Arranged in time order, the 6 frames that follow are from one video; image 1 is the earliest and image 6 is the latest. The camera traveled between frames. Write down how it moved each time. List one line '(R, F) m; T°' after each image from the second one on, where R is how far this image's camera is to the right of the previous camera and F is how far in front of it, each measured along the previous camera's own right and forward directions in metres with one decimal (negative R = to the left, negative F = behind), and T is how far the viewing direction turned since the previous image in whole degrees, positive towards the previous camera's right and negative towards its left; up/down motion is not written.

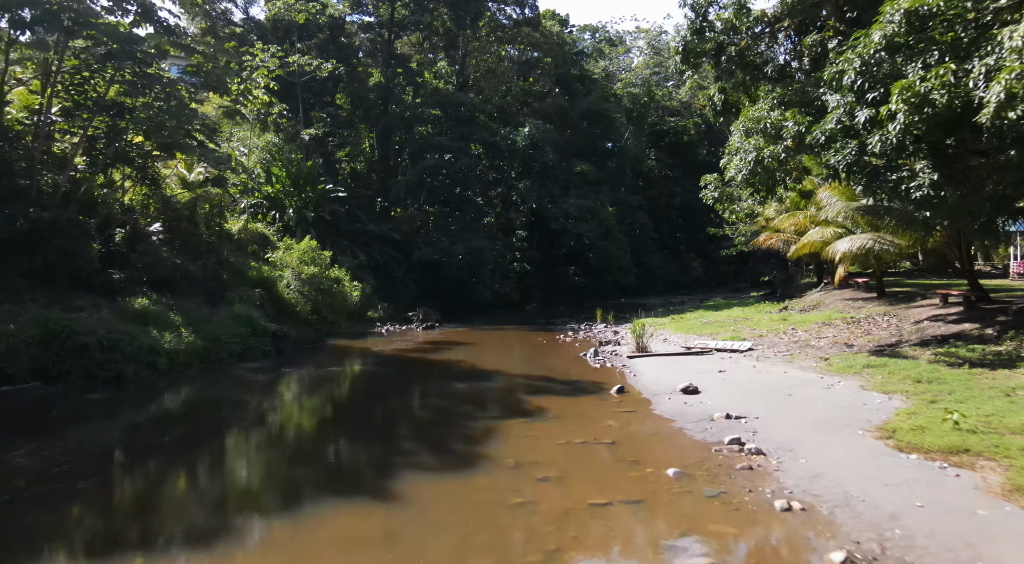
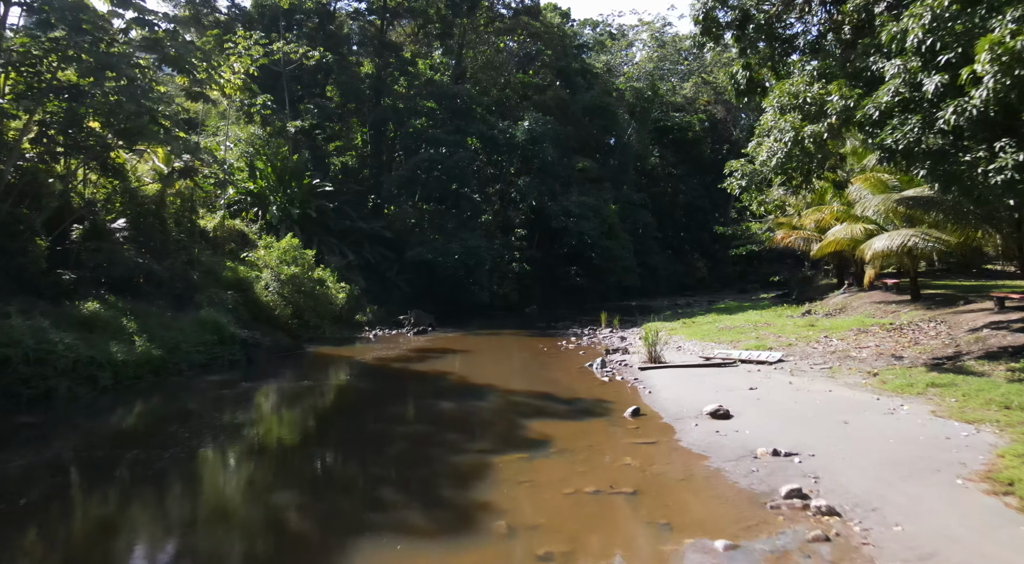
(+0.1, +1.4) m; 0°
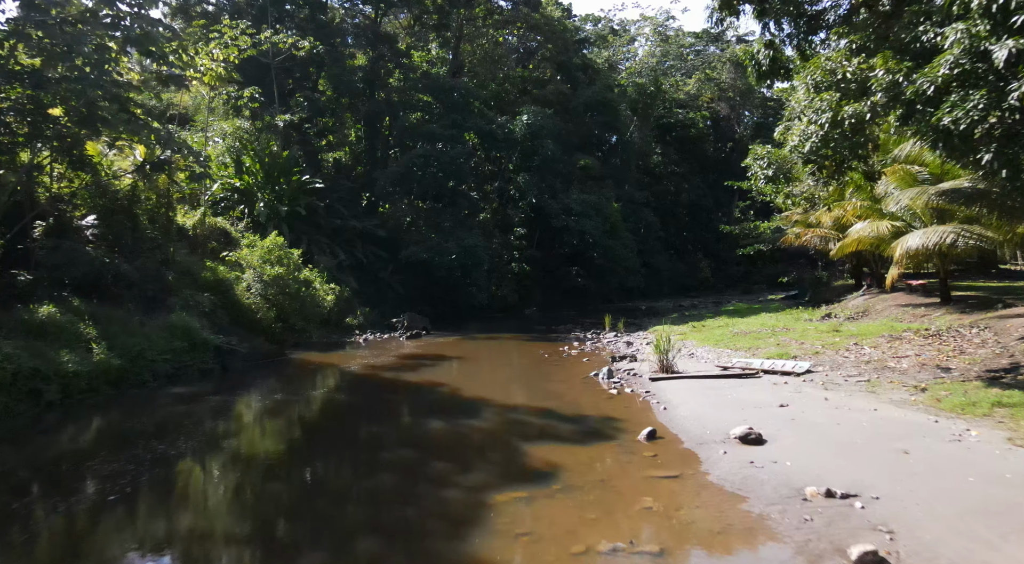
(0.0, +1.1) m; 0°
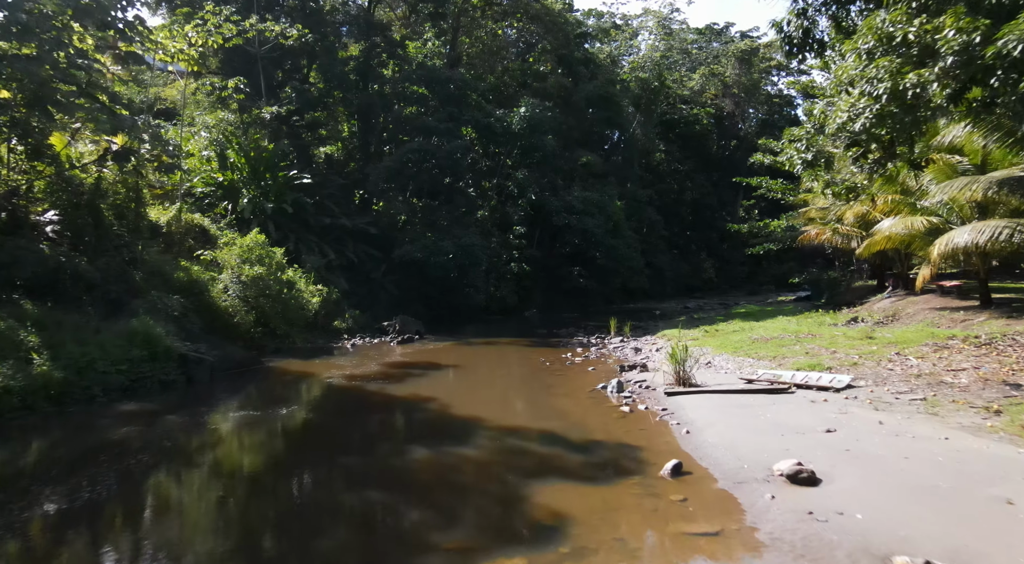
(0.0, +1.2) m; 0°
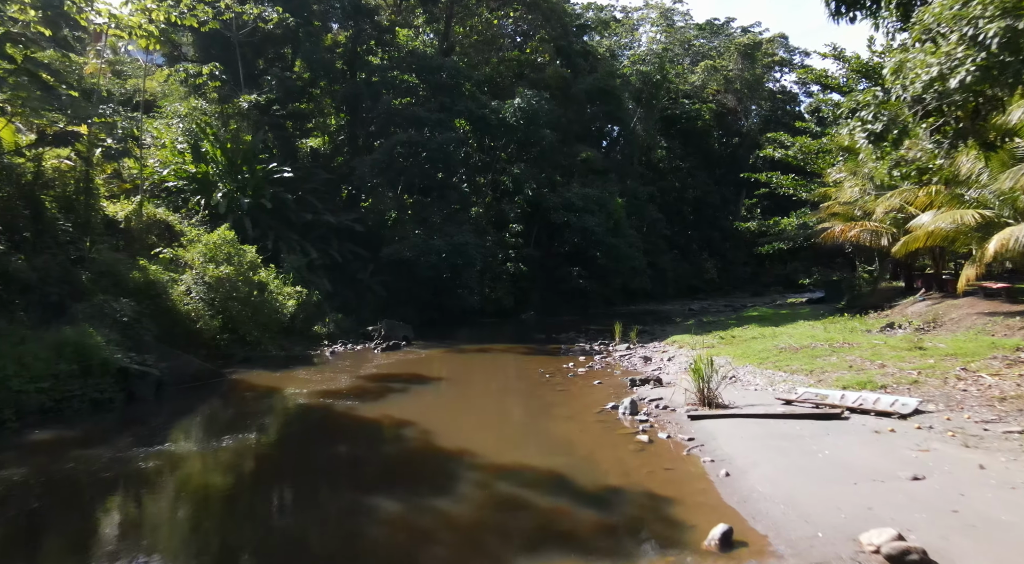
(0.0, +1.5) m; 0°
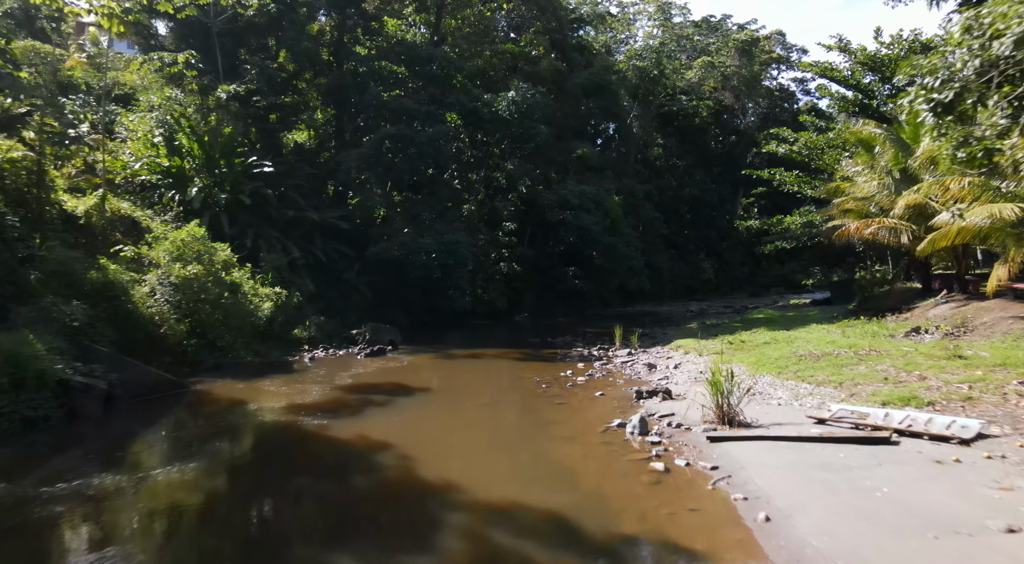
(0.0, +1.0) m; +1°
